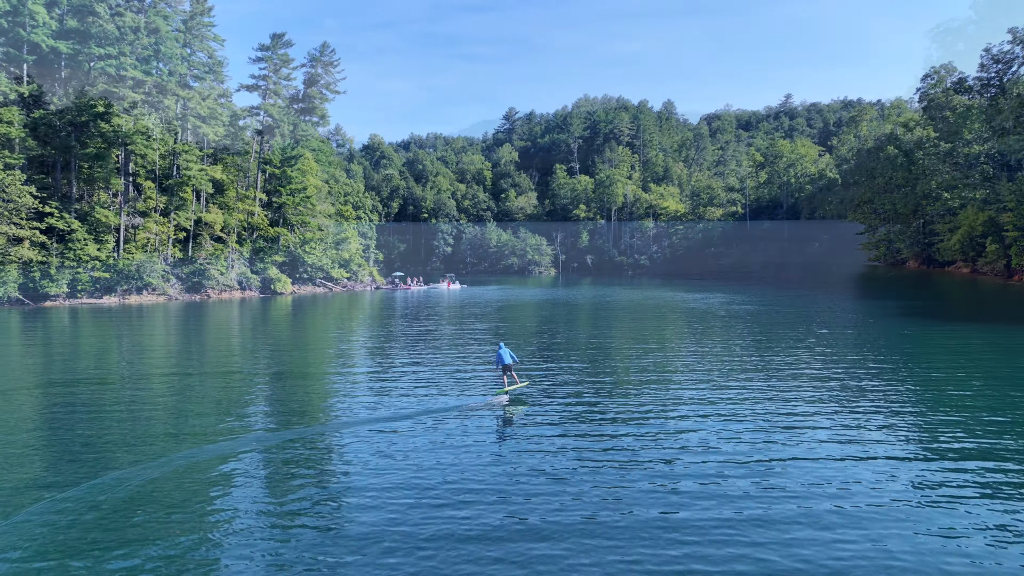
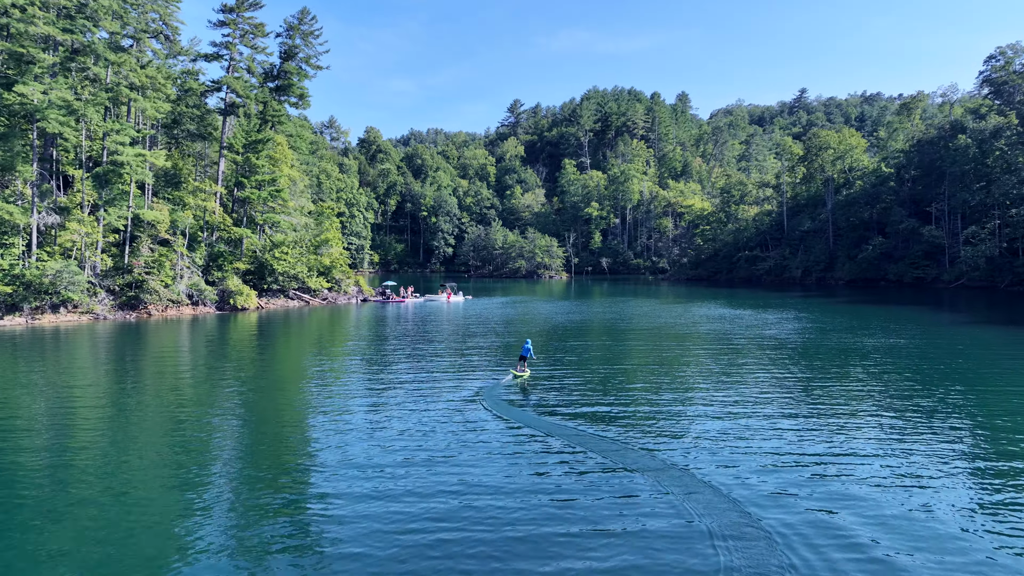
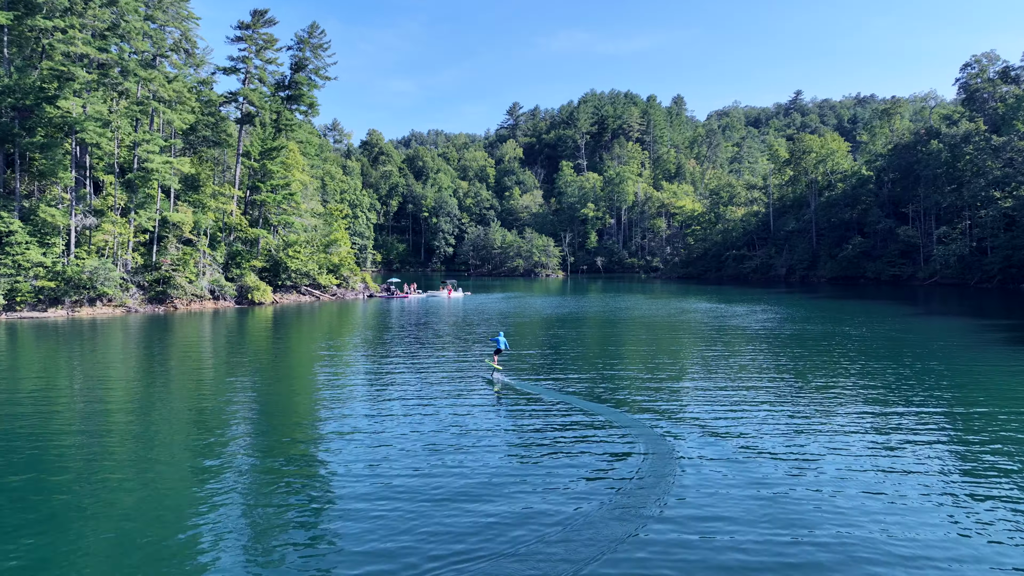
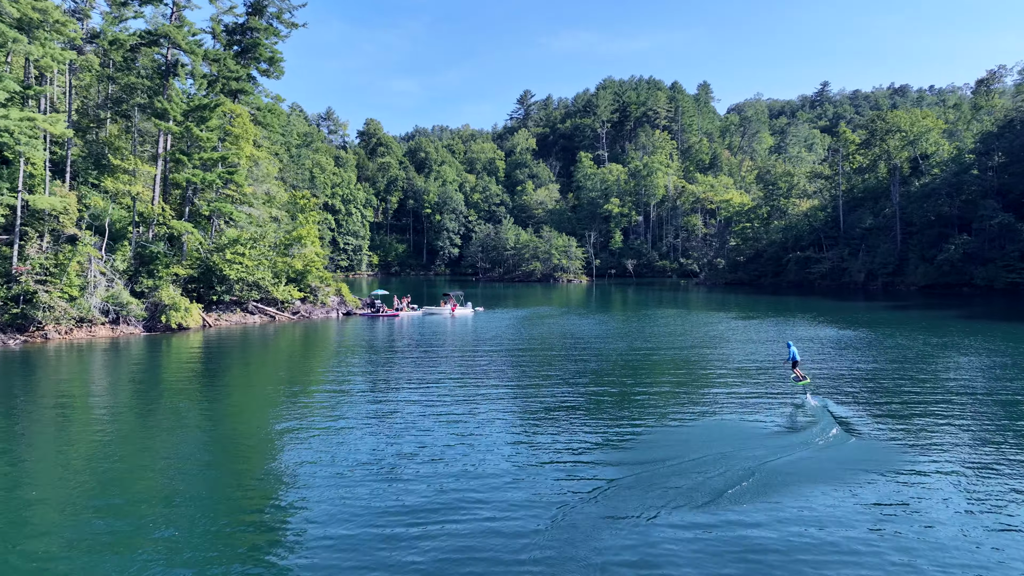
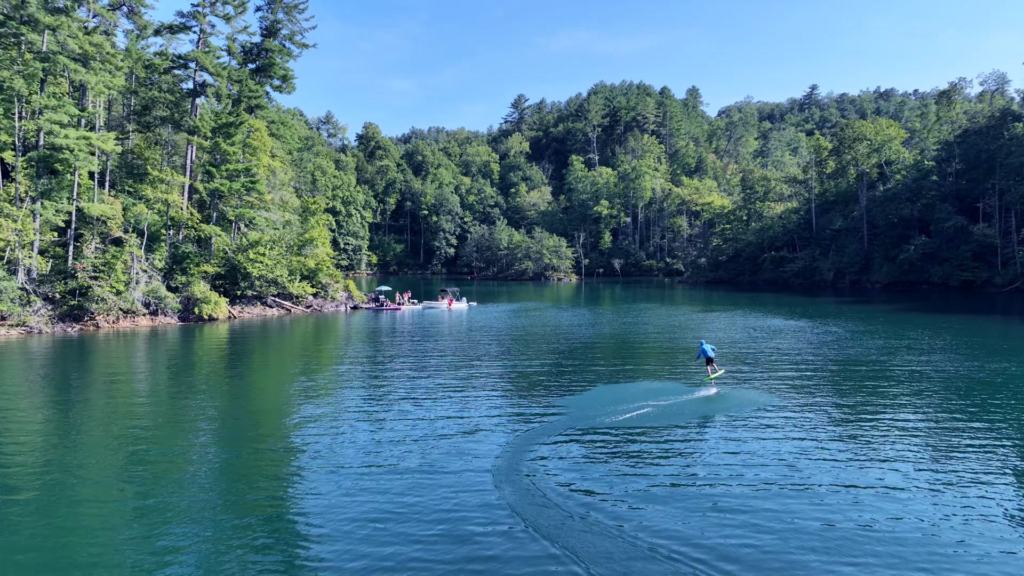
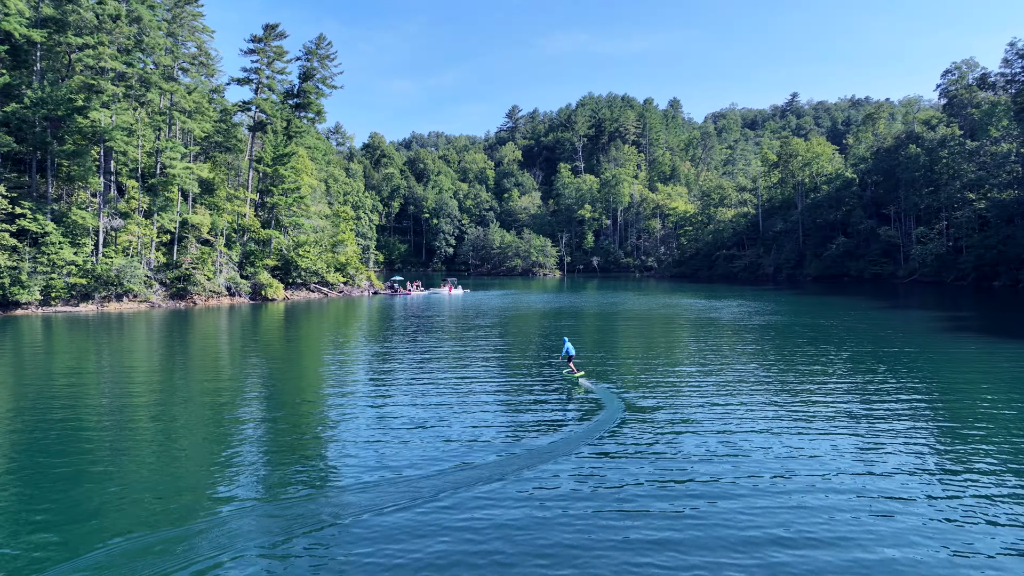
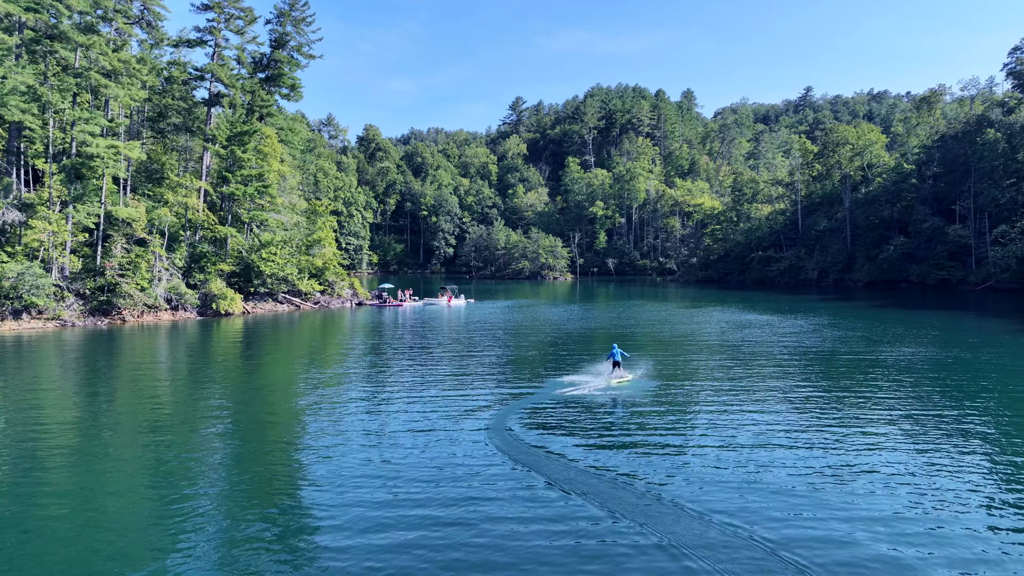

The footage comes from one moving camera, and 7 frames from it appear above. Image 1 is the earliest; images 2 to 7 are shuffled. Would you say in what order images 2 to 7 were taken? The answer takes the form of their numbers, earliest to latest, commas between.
6, 3, 2, 7, 5, 4
